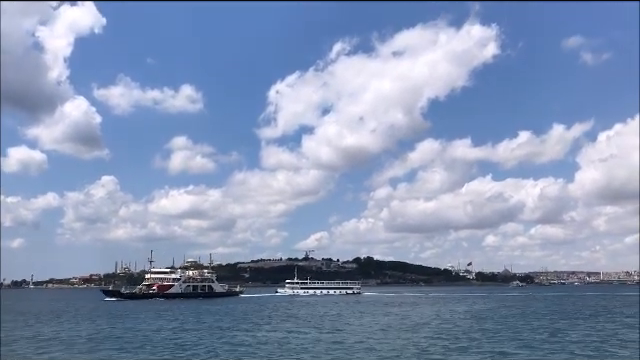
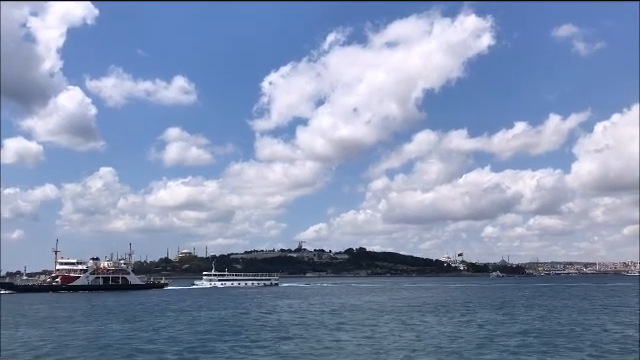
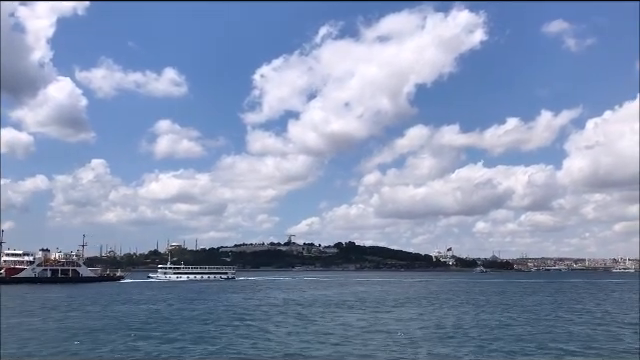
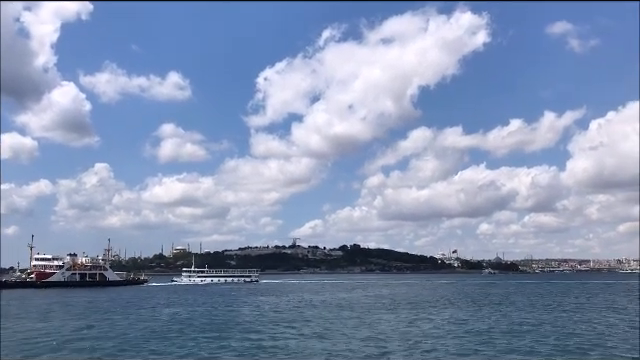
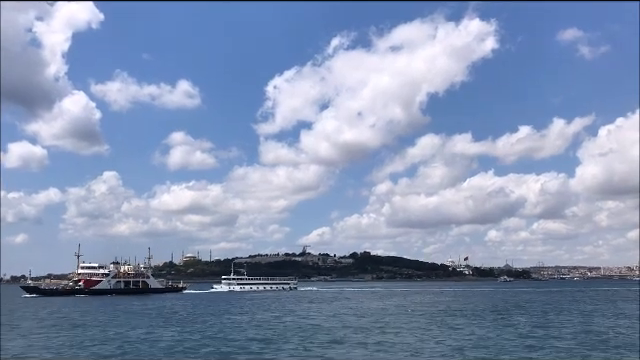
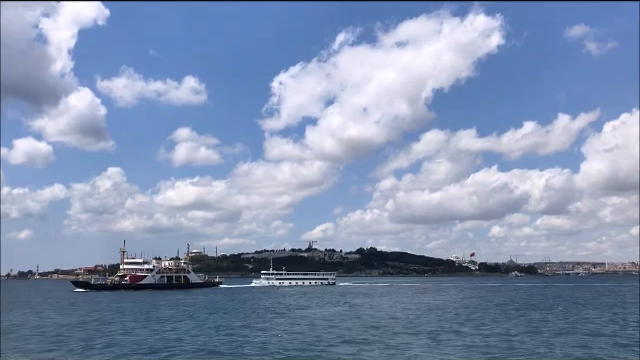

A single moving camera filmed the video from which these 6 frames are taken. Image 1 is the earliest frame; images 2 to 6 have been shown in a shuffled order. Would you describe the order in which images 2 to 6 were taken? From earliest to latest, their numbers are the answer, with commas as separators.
6, 5, 2, 4, 3
